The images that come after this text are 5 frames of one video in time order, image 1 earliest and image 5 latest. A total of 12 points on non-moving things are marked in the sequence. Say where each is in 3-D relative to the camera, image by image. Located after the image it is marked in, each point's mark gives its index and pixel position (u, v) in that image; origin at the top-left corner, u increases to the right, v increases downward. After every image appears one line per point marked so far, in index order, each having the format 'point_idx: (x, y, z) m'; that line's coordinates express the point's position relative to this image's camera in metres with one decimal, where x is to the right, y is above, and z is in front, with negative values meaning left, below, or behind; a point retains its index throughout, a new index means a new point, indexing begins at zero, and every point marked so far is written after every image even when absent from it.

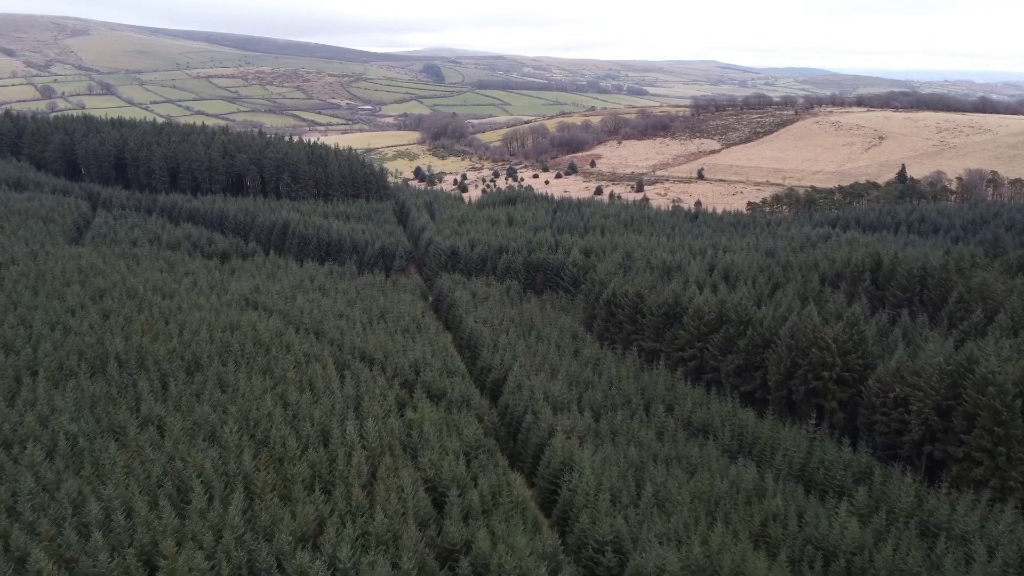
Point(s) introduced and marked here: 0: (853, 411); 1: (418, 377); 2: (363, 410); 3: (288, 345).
0: (+7.5, -2.7, +17.7) m
1: (-2.3, -2.2, +19.7) m
2: (-2.9, -2.4, +15.9) m
3: (-5.5, -1.4, +19.6) m
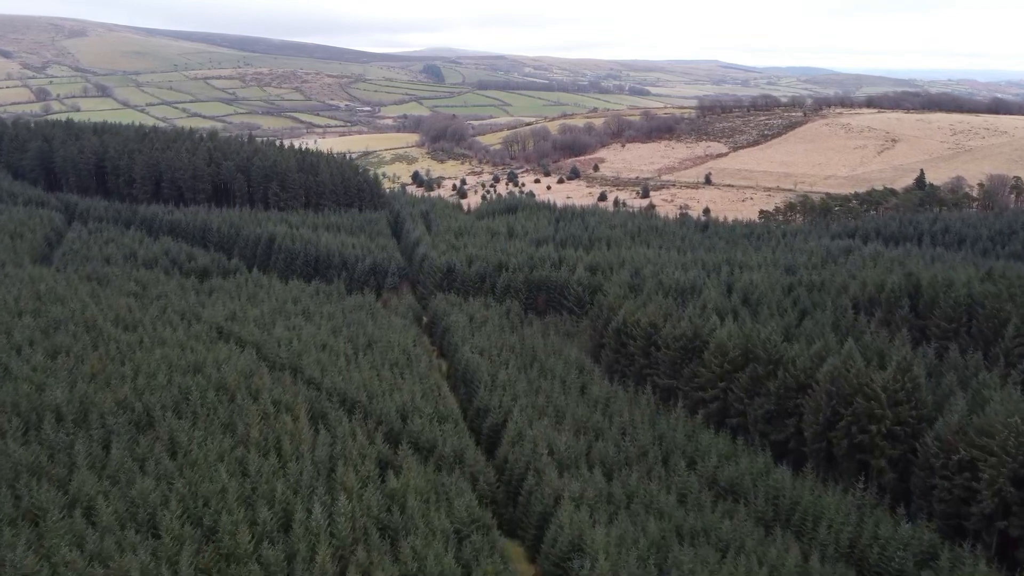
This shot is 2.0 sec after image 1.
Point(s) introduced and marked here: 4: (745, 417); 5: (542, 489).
0: (+7.5, -3.5, +15.3) m
1: (-2.3, -3.0, +17.4) m
2: (-3.0, -3.2, +13.5) m
3: (-5.5, -2.2, +17.3) m
4: (+5.3, -3.0, +18.4) m
5: (+0.6, -3.8, +15.0) m
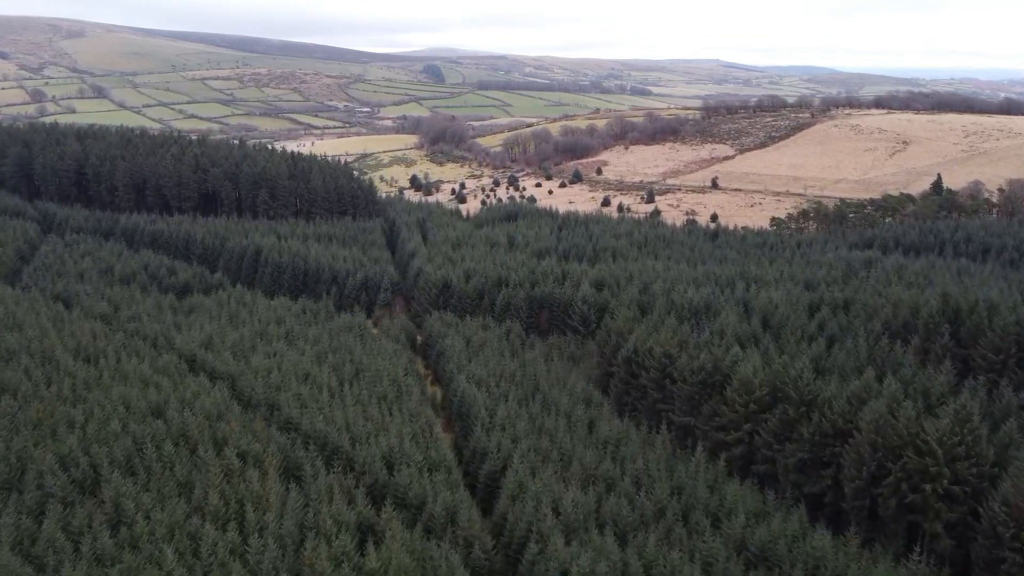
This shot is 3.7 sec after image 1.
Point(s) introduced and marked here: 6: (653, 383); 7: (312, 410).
0: (+7.5, -4.1, +13.3) m
1: (-2.3, -3.6, +15.4) m
2: (-3.0, -3.9, +11.5) m
3: (-5.5, -2.9, +15.3) m
4: (+5.3, -3.6, +16.4) m
5: (+0.6, -4.4, +13.0) m
6: (+3.5, -2.3, +19.6) m
7: (-4.5, -2.8, +18.2) m
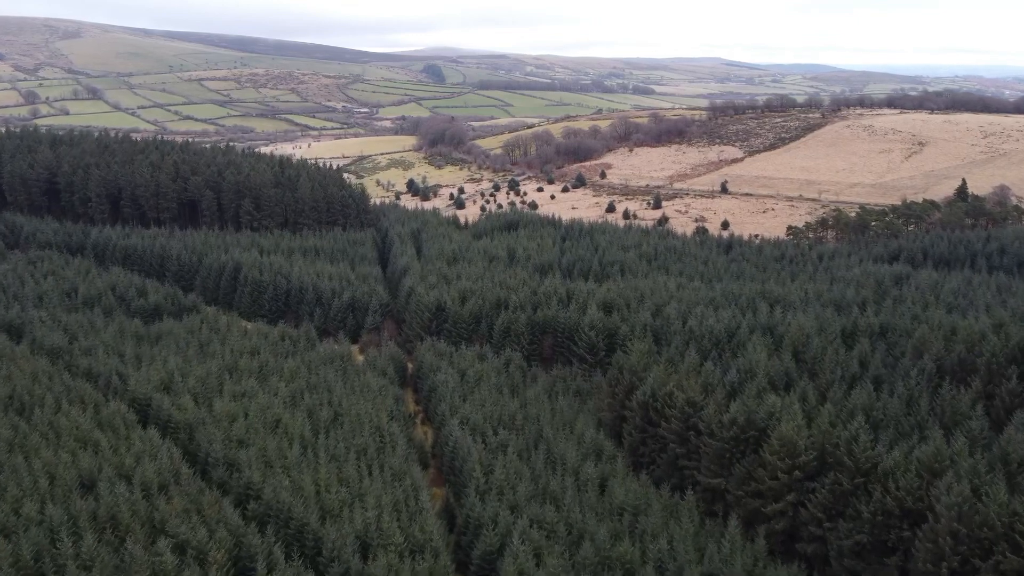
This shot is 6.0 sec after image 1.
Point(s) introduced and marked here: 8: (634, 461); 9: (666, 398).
0: (+7.5, -4.9, +10.7) m
1: (-2.4, -4.5, +12.8) m
2: (-3.0, -4.7, +8.9) m
3: (-5.5, -3.7, +12.7) m
4: (+5.3, -4.4, +13.7) m
5: (+0.5, -5.2, +10.3) m
6: (+3.5, -3.1, +17.0) m
7: (-4.6, -3.6, +15.6) m
8: (+2.8, -3.9, +18.3) m
9: (+3.4, -2.4, +17.5) m
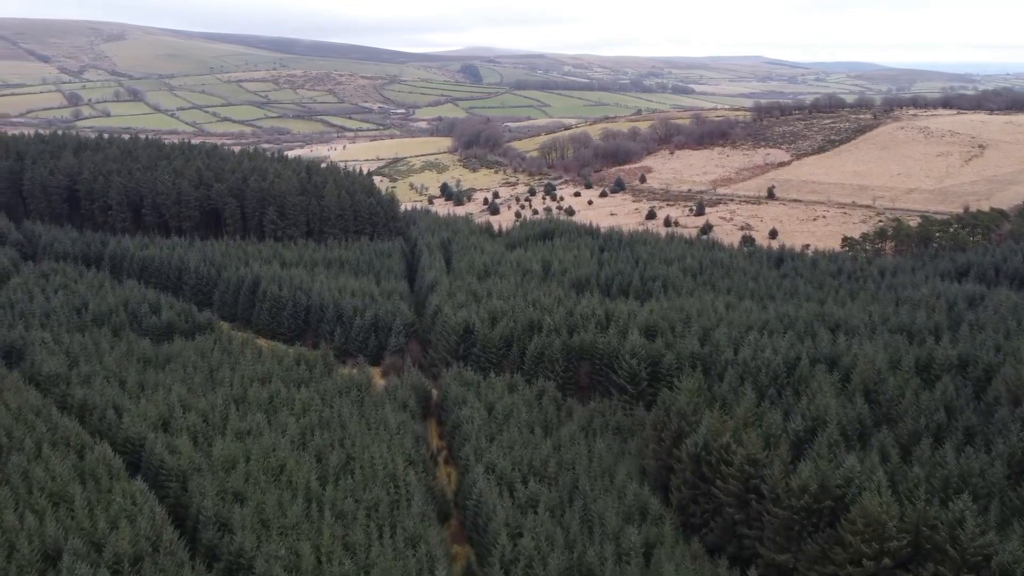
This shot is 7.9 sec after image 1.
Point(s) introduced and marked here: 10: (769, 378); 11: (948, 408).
0: (+7.8, -5.6, +8.2) m
1: (-2.0, -5.1, +10.7) m
2: (-2.8, -5.3, +6.9) m
3: (-5.1, -4.3, +10.8) m
4: (+5.7, -5.1, +11.3) m
5: (+0.8, -5.9, +8.2) m
6: (+4.0, -3.8, +14.7) m
7: (-4.0, -4.2, +13.6) m
8: (+3.4, -4.6, +16.0) m
9: (+4.0, -3.1, +15.2) m
10: (+6.3, -2.2, +19.6) m
11: (+9.0, -2.5, +16.7) m
